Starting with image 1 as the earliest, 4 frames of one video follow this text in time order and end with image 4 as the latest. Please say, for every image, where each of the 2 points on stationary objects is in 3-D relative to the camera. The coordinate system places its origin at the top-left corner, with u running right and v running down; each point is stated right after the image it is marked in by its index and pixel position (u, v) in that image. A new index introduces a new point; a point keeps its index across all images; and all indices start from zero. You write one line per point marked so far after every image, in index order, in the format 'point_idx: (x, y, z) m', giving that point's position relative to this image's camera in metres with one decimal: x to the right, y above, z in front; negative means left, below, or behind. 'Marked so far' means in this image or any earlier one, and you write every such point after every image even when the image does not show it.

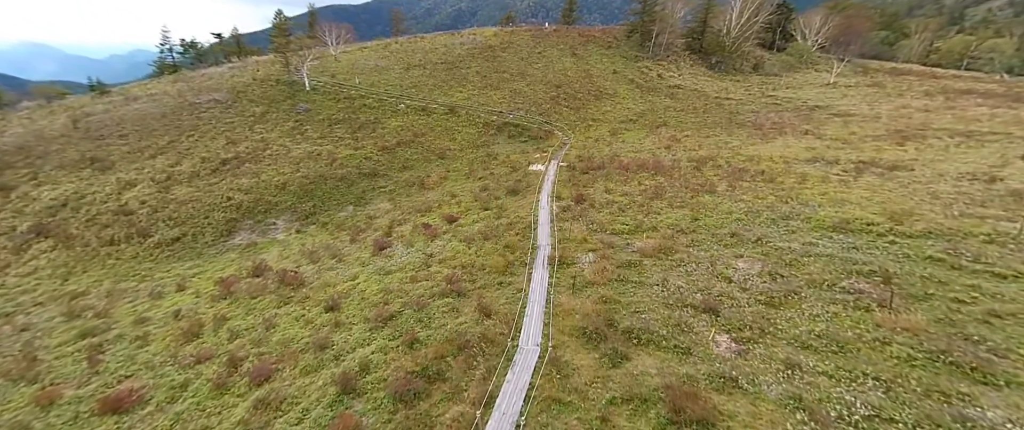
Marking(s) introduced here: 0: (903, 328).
0: (+13.9, -4.0, +15.8) m
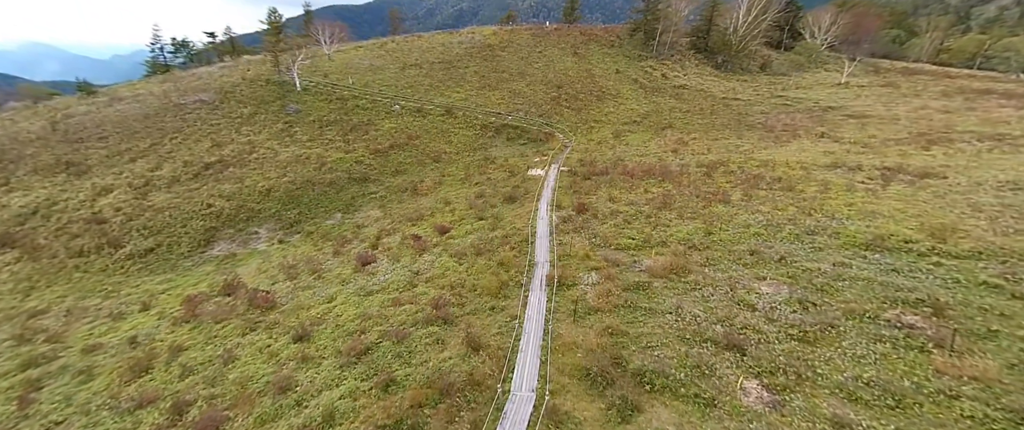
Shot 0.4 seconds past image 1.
0: (+13.6, -4.8, +13.3) m
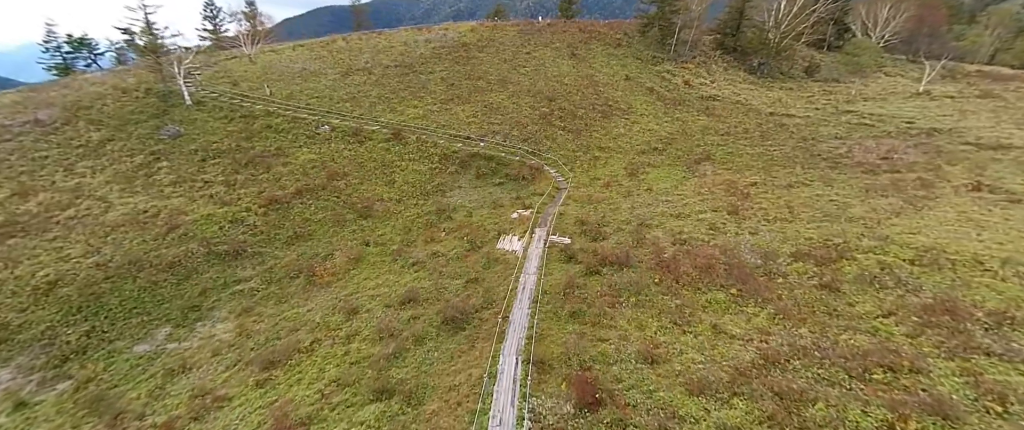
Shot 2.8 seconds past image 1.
0: (+11.4, -10.5, -3.2) m
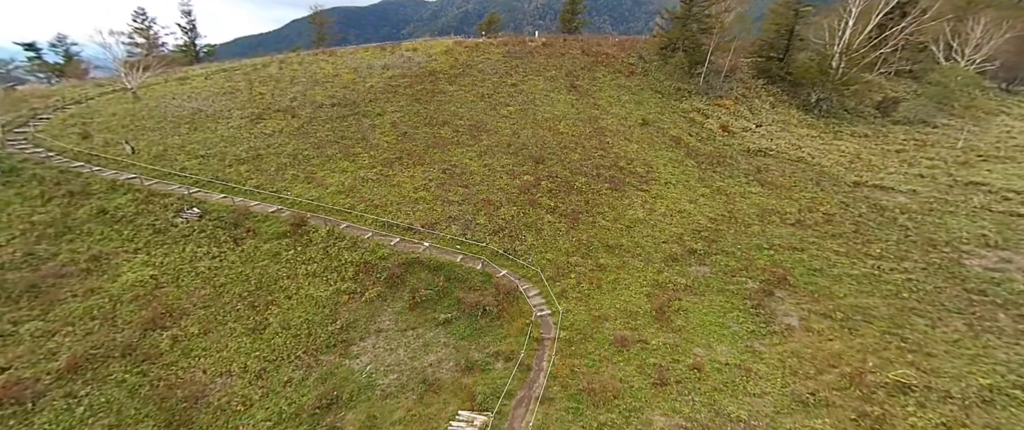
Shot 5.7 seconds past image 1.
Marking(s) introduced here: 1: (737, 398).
0: (+8.4, -18.6, -18.5) m
1: (+8.8, -6.9, +17.3) m
